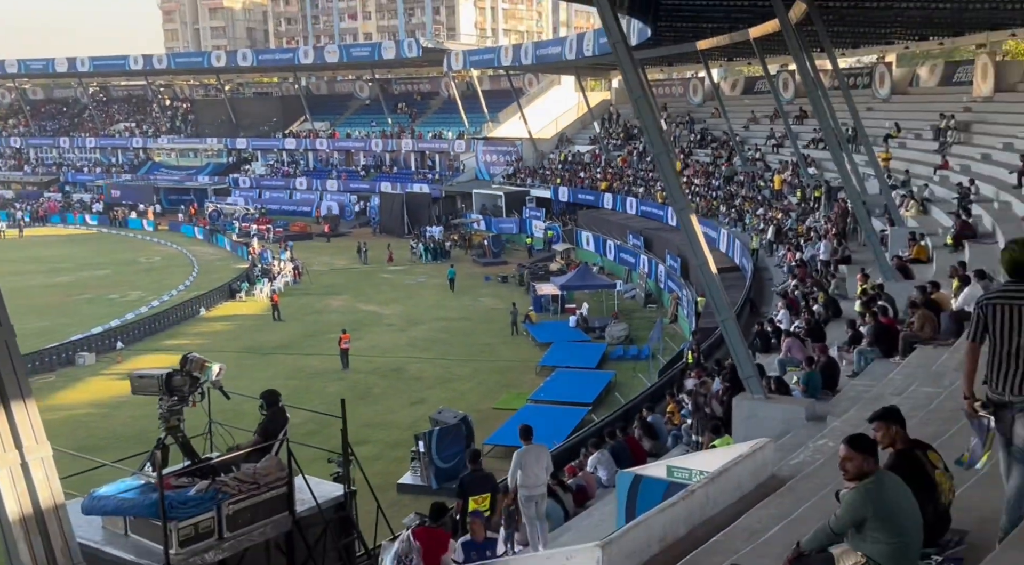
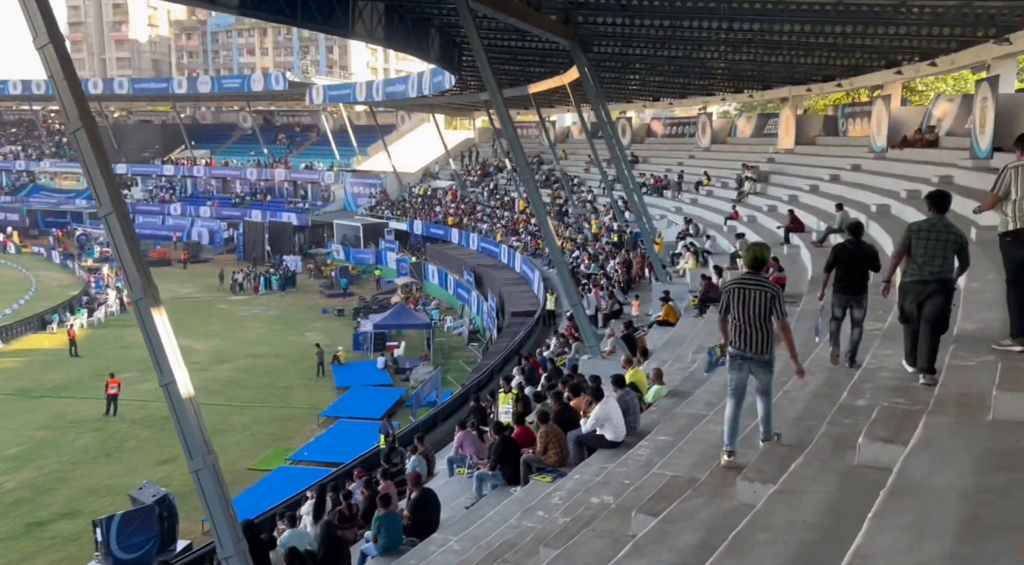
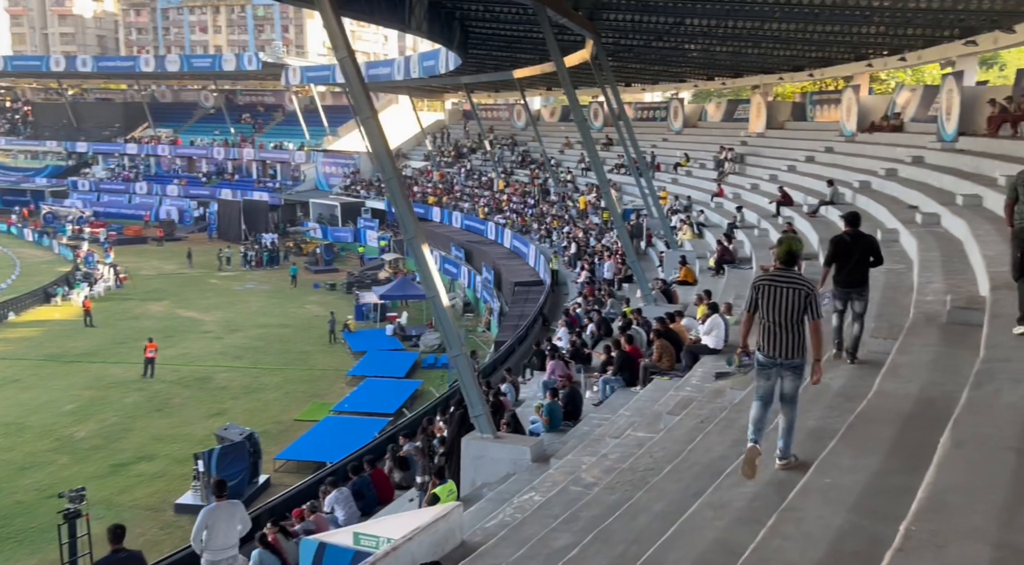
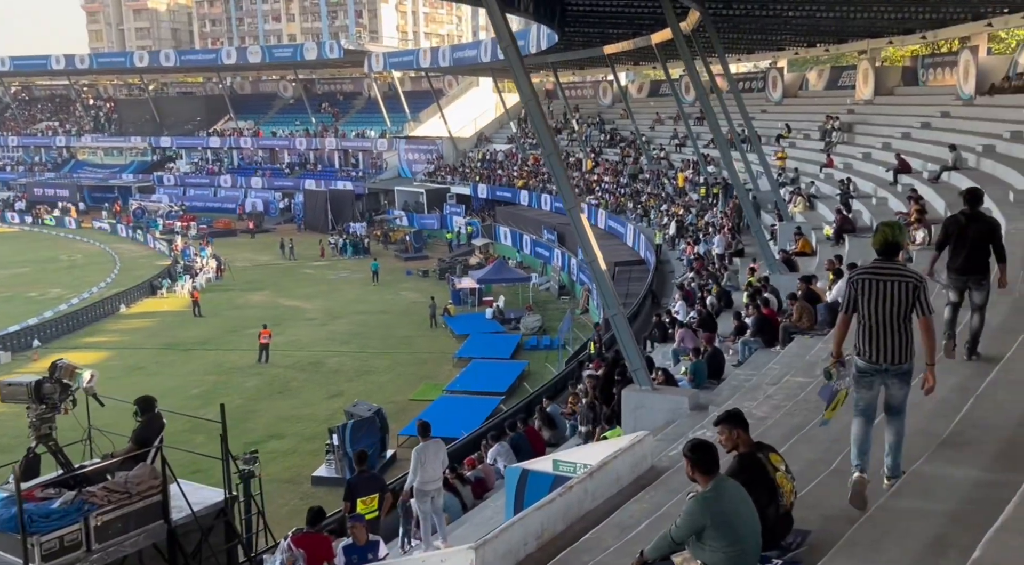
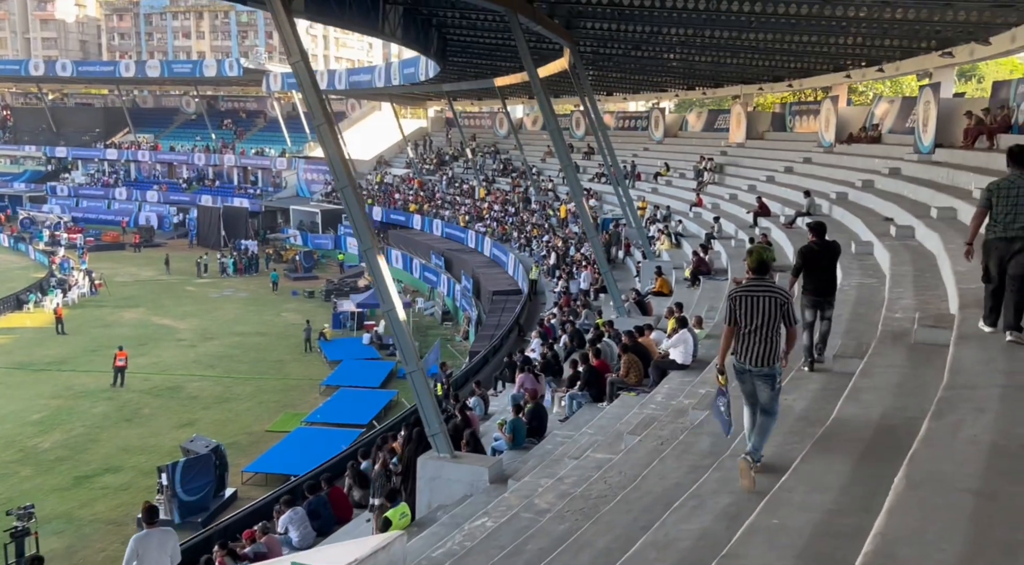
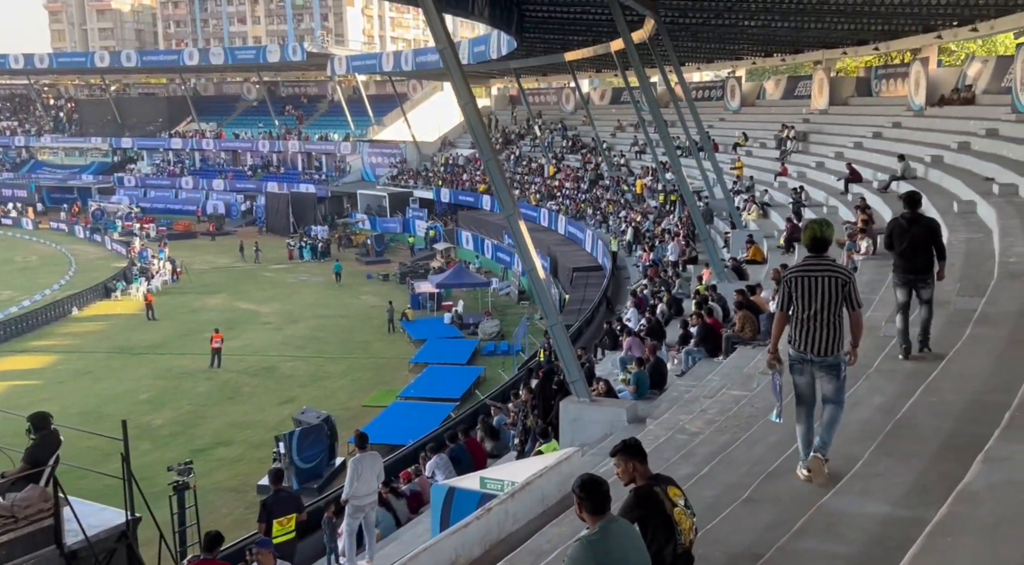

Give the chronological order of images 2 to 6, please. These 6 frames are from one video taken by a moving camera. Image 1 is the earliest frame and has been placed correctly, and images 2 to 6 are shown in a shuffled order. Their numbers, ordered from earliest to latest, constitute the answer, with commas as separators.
4, 6, 3, 5, 2
